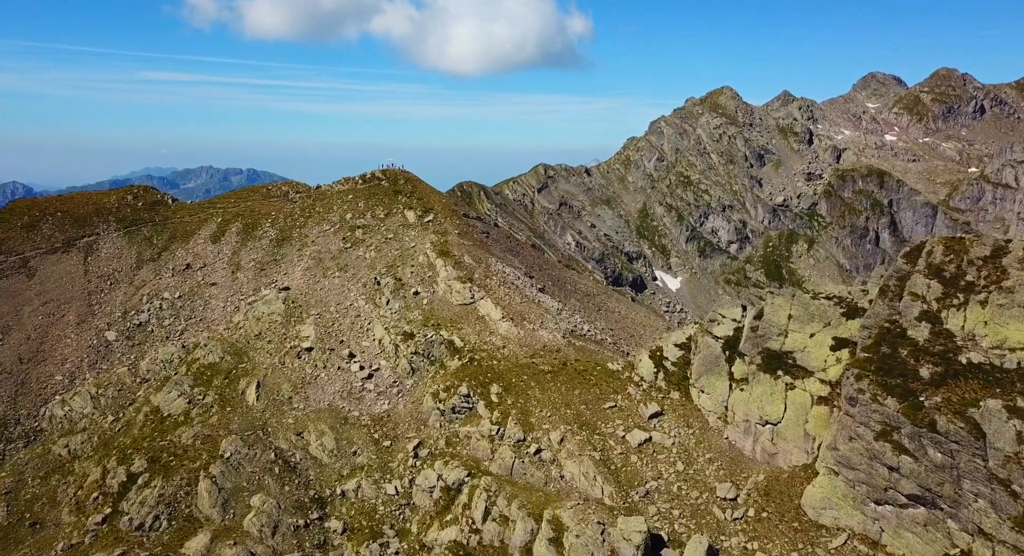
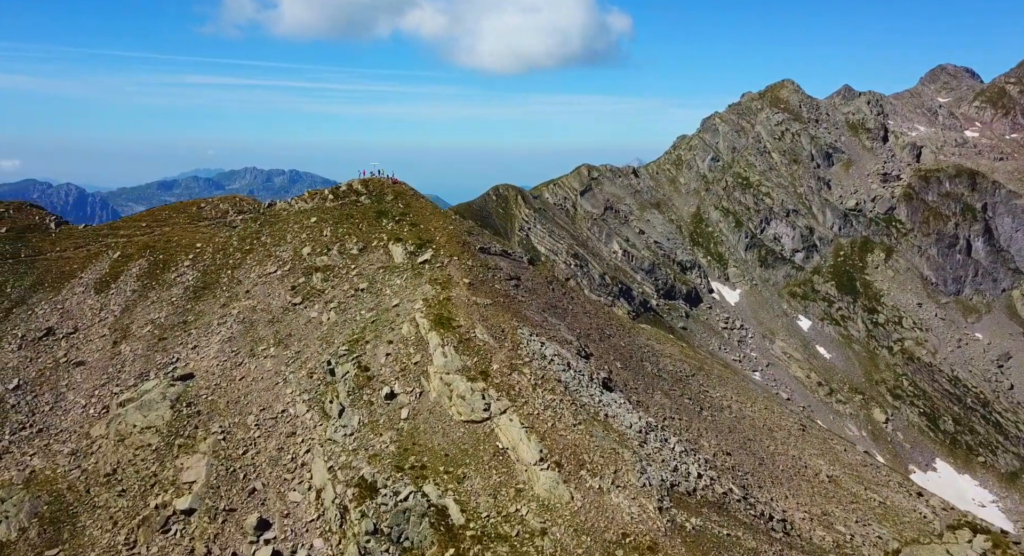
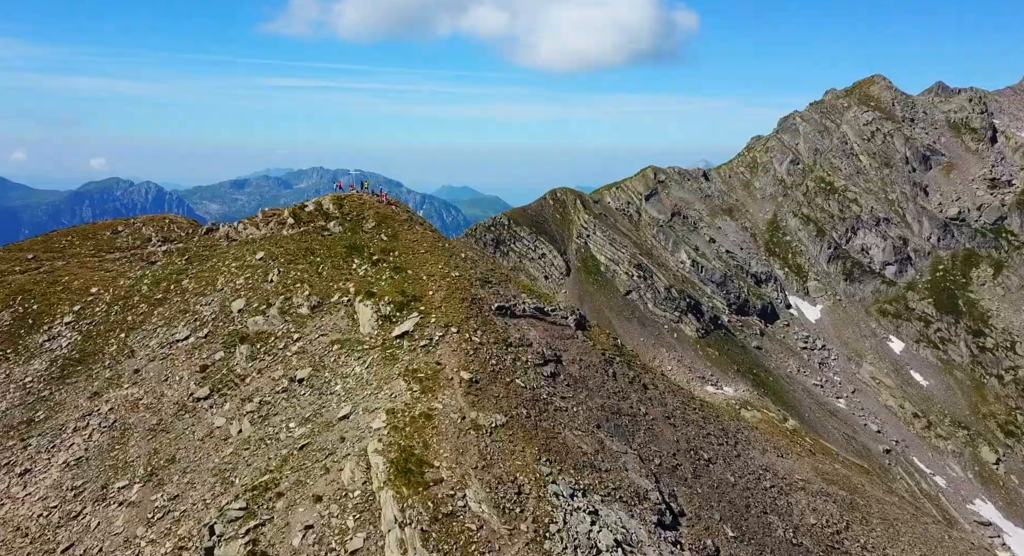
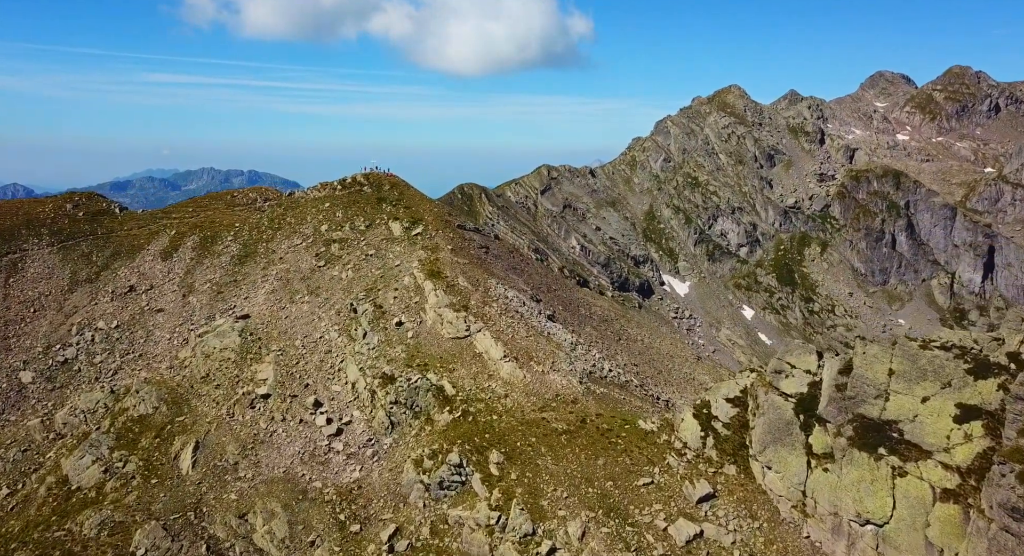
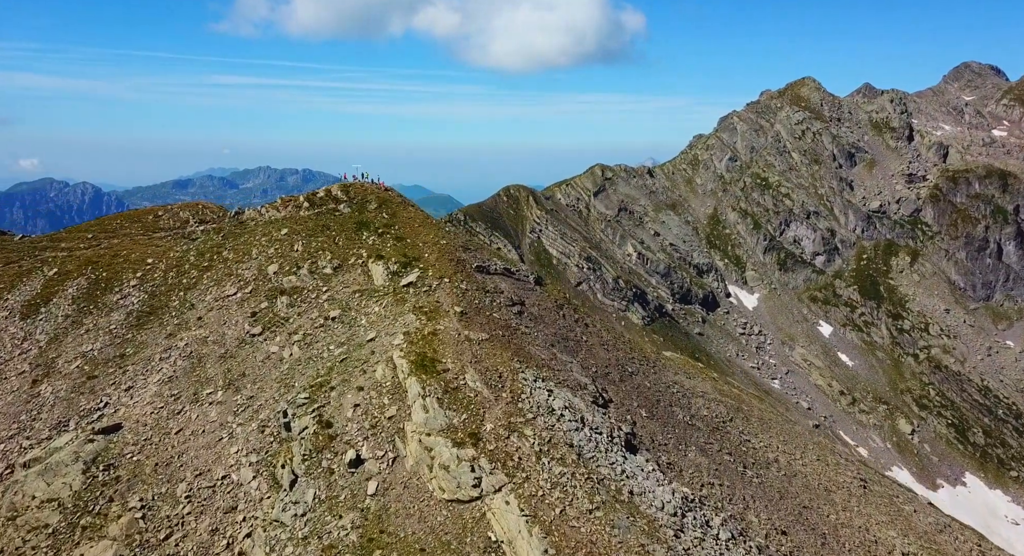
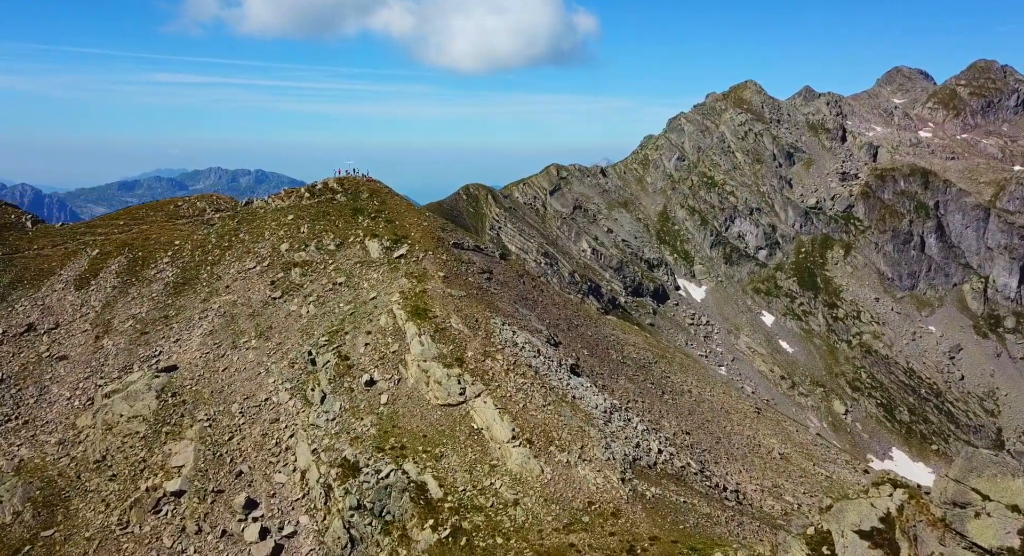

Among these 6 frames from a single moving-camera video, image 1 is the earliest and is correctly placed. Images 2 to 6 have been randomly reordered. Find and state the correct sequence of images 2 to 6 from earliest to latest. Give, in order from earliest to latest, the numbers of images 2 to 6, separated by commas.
4, 6, 2, 5, 3
